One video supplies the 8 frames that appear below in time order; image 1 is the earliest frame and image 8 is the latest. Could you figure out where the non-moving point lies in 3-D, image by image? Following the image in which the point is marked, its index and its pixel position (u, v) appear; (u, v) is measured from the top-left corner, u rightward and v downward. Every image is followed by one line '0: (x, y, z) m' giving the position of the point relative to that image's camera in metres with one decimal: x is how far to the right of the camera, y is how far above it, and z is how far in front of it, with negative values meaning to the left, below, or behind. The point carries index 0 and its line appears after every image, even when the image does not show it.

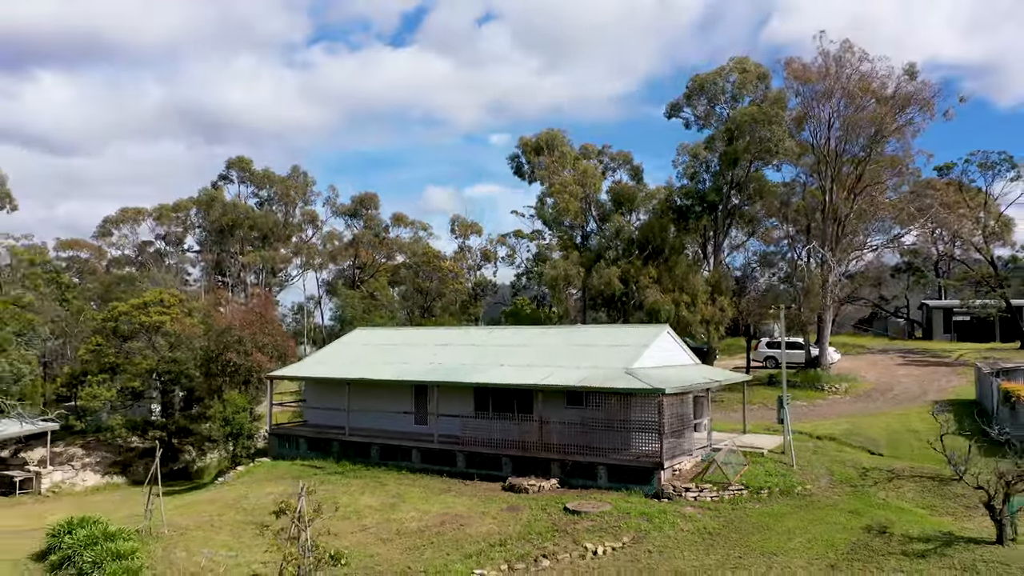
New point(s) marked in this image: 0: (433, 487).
0: (-1.3, -3.3, +11.0) m
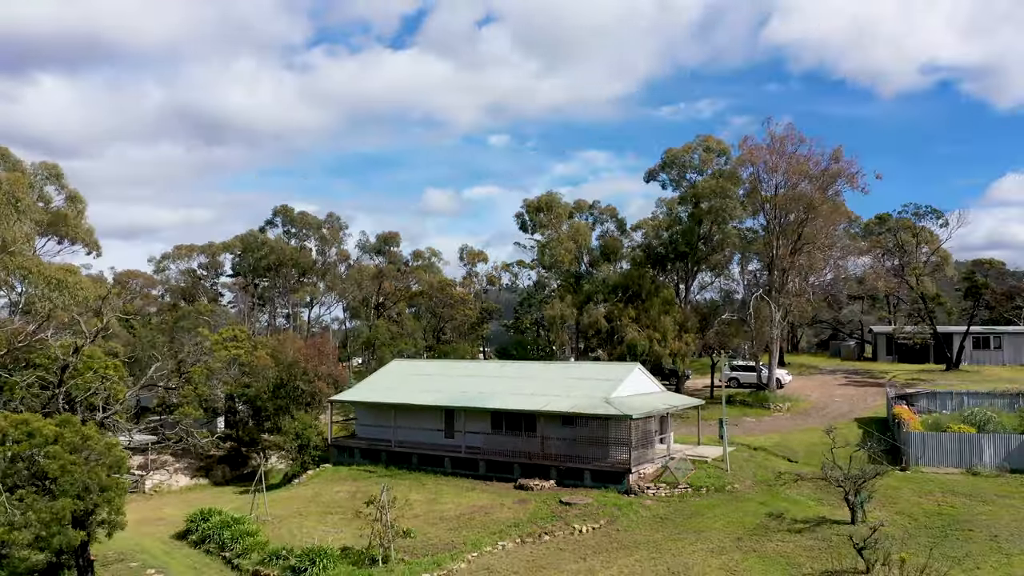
0: (-1.1, -4.4, +14.7) m
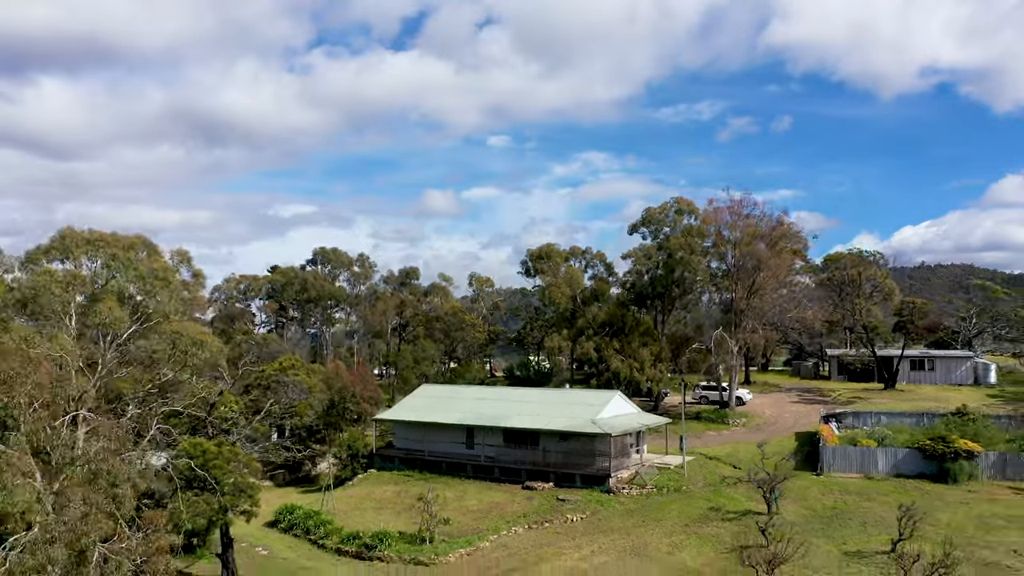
0: (-0.9, -5.8, +19.0) m
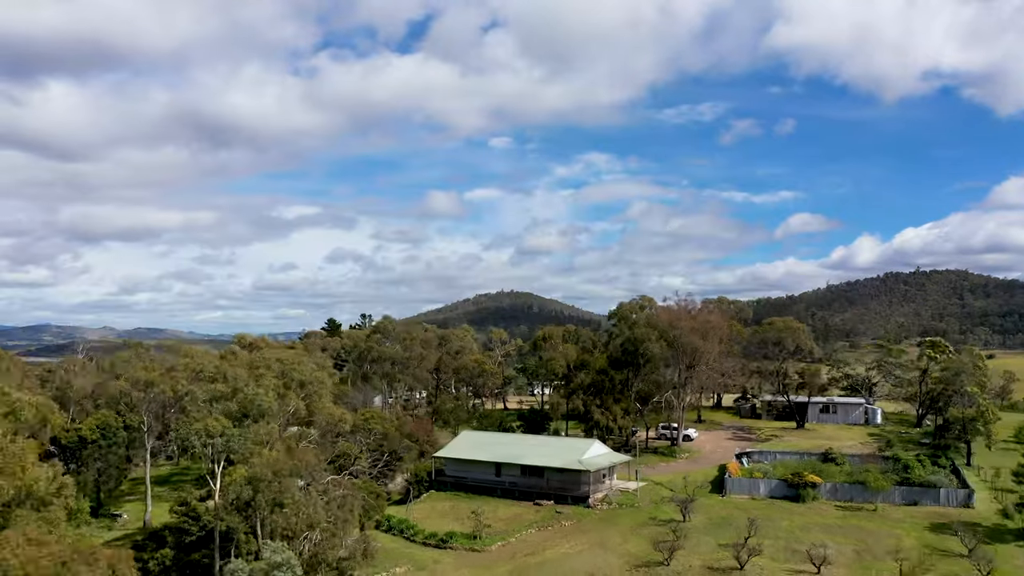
0: (-0.2, -9.6, +29.2) m
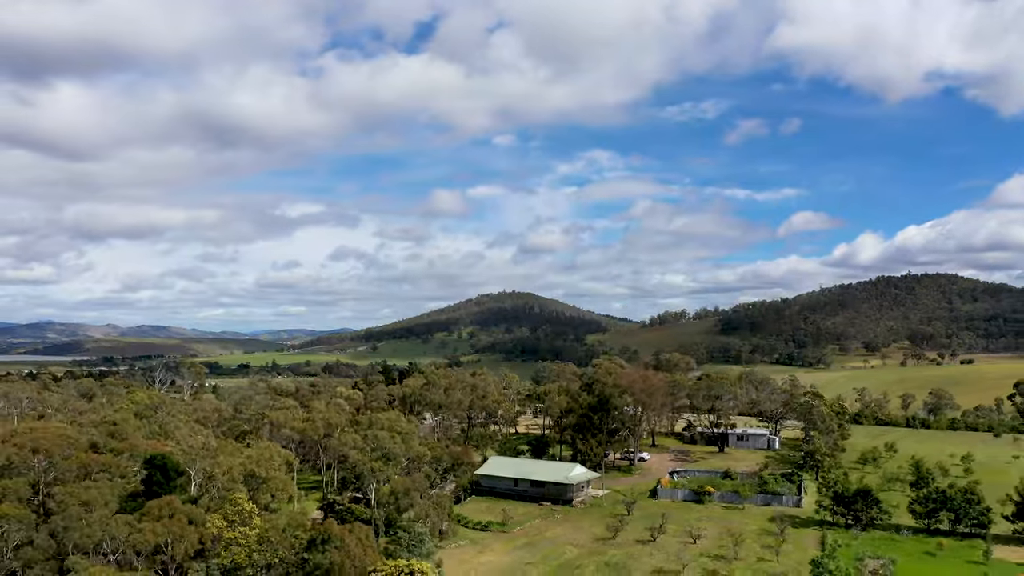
0: (+0.7, -15.3, +46.5) m
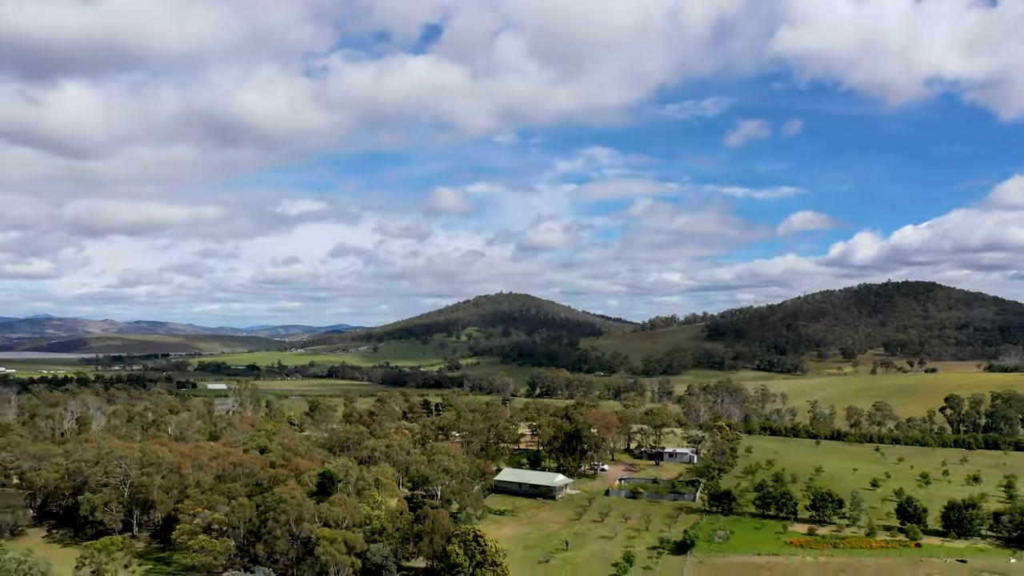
0: (+1.3, -23.6, +73.4) m
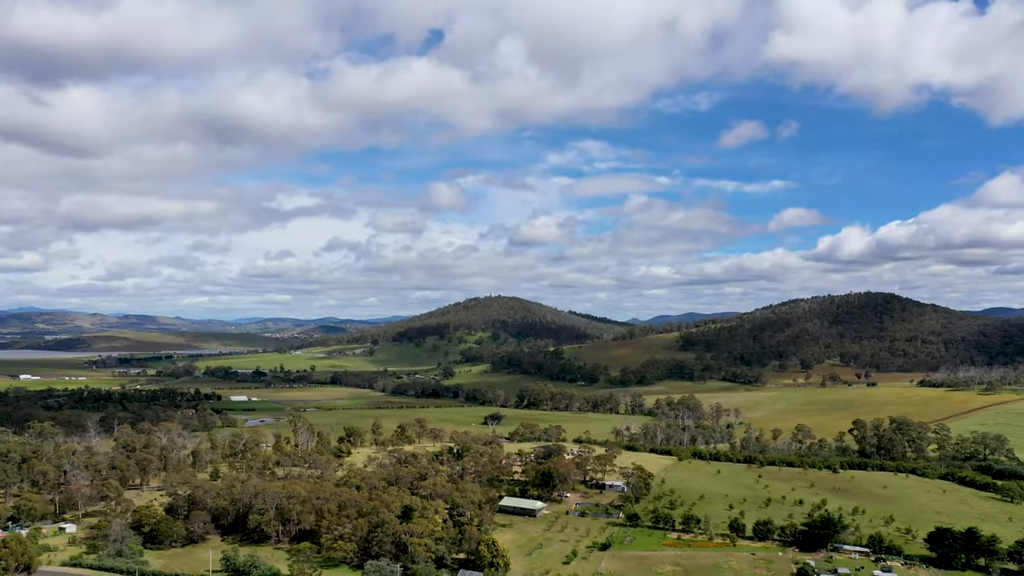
0: (+0.8, -41.8, +120.2) m
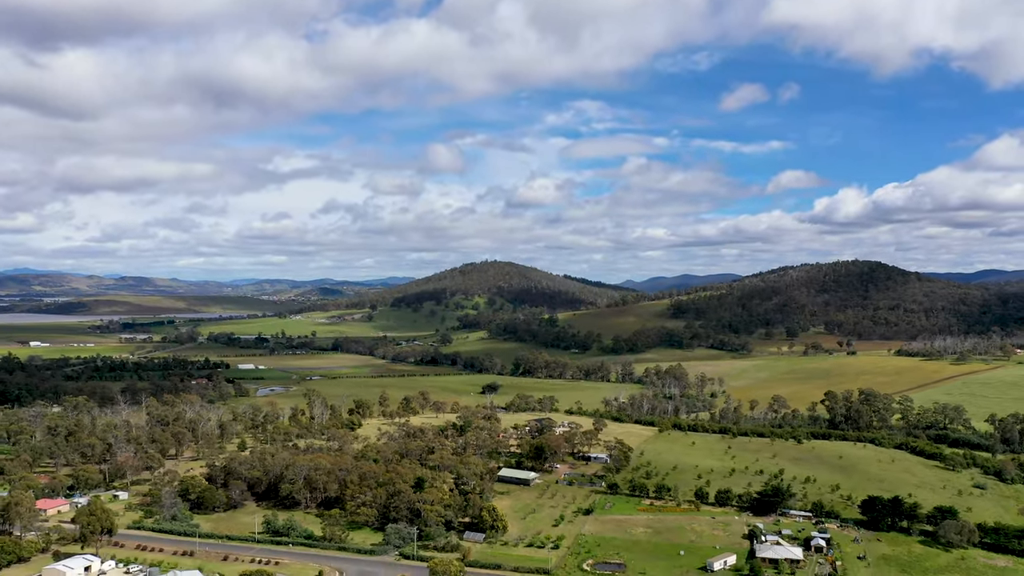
0: (+0.1, -41.6, +138.6) m
